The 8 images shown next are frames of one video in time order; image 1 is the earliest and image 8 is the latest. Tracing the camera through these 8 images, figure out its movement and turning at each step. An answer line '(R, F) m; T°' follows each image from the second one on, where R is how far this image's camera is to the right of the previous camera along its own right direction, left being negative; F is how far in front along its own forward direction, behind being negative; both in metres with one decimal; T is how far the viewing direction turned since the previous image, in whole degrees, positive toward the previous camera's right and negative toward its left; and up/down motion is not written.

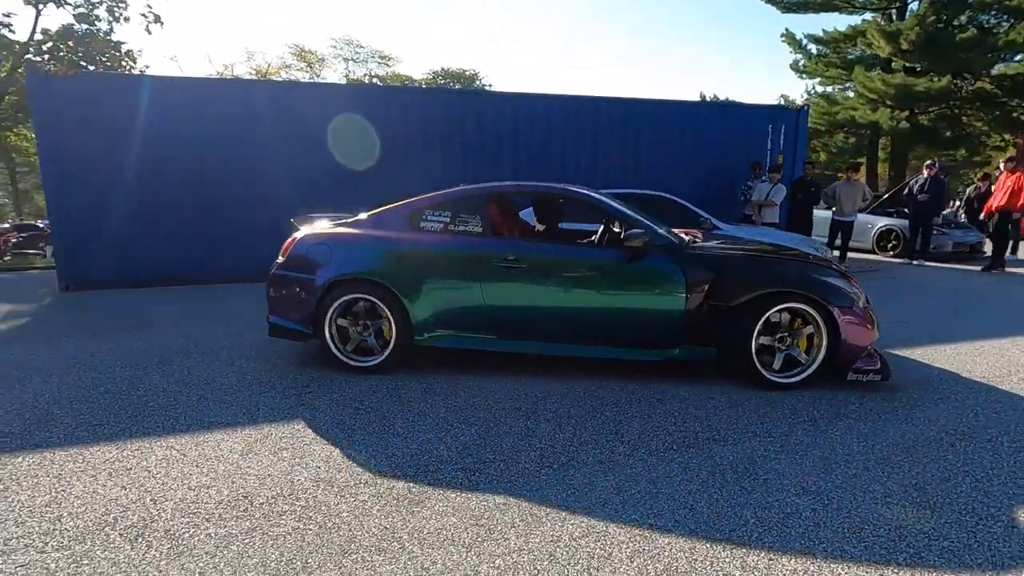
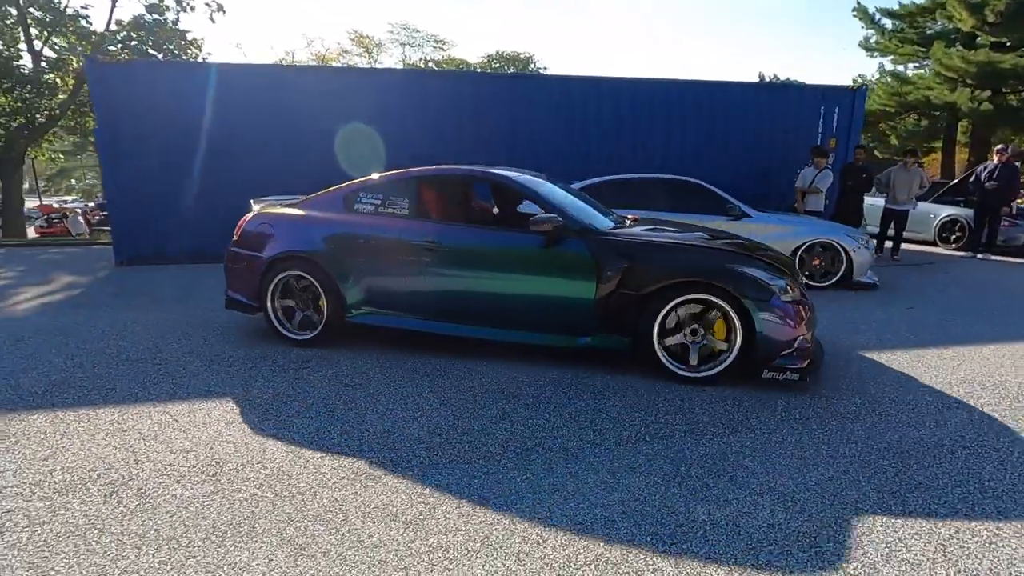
(+0.5, 0.0) m; -6°
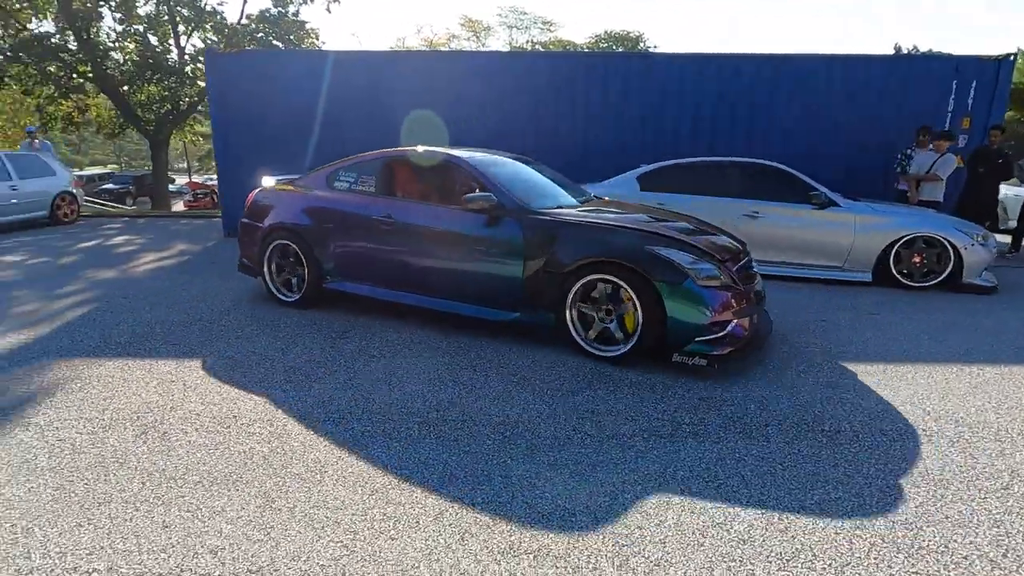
(+0.6, +0.1) m; -11°
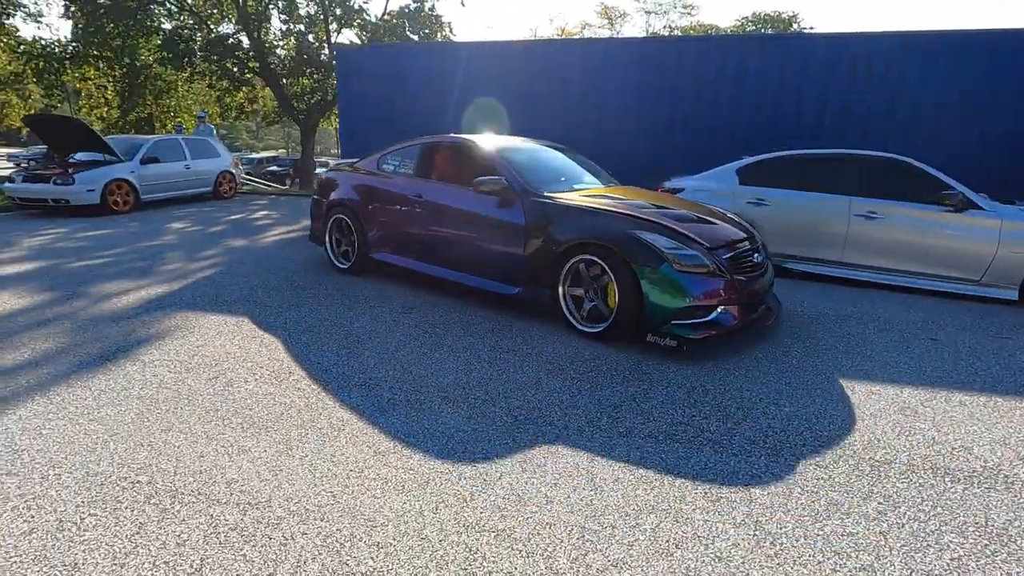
(+0.6, 0.0) m; -13°
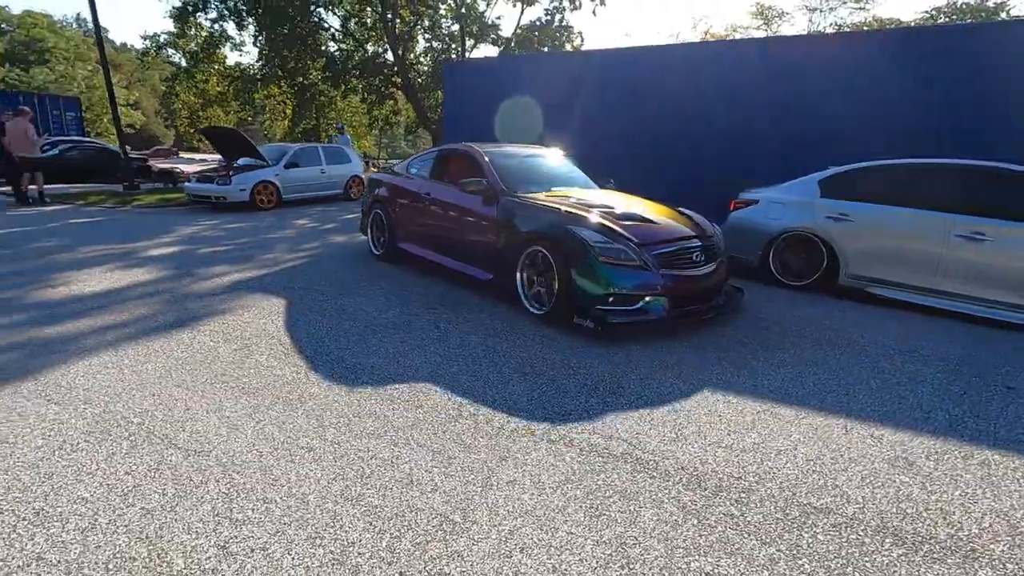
(+1.1, 0.0) m; -14°
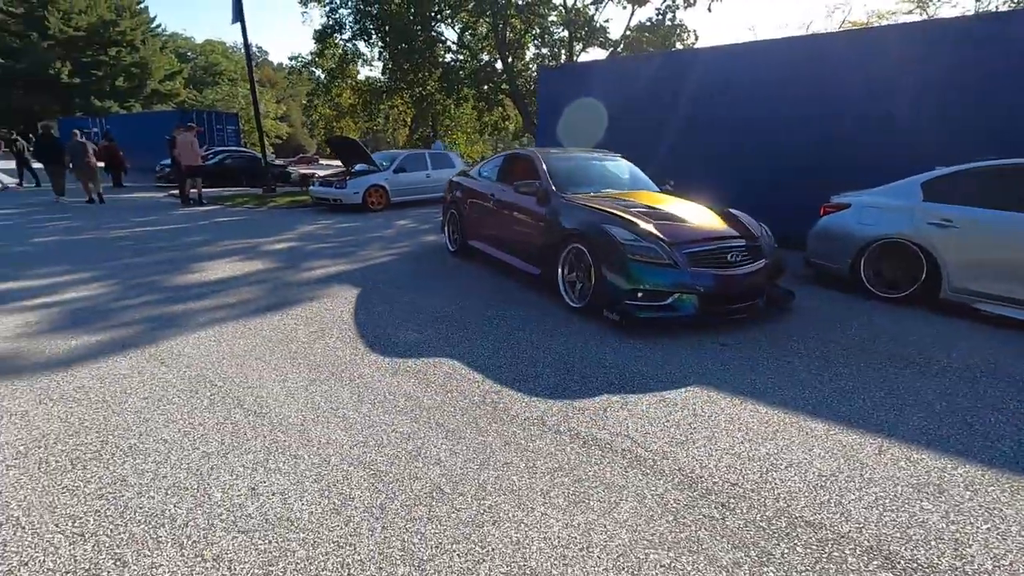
(+0.6, -0.1) m; -12°
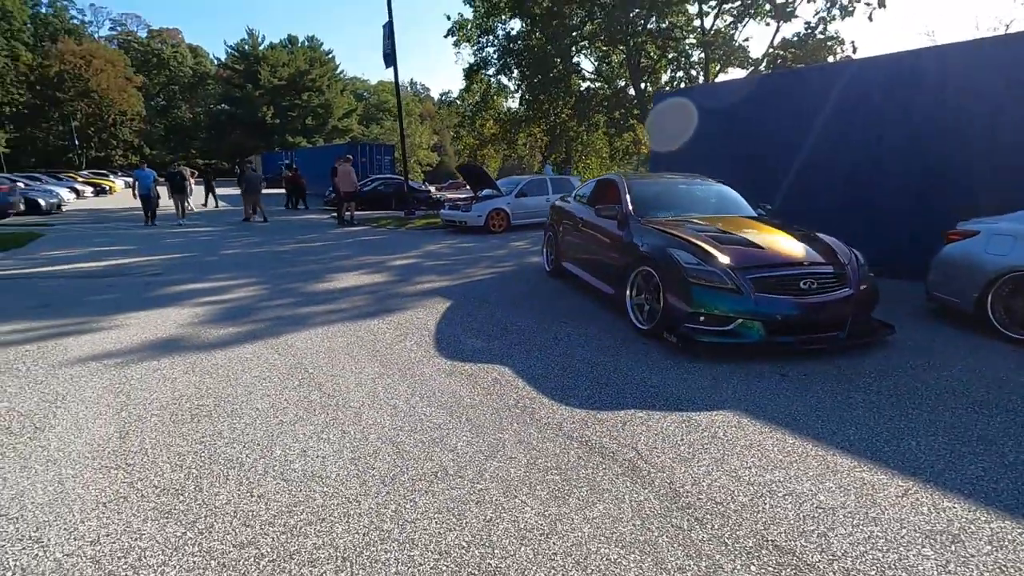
(+0.7, -0.2) m; -15°
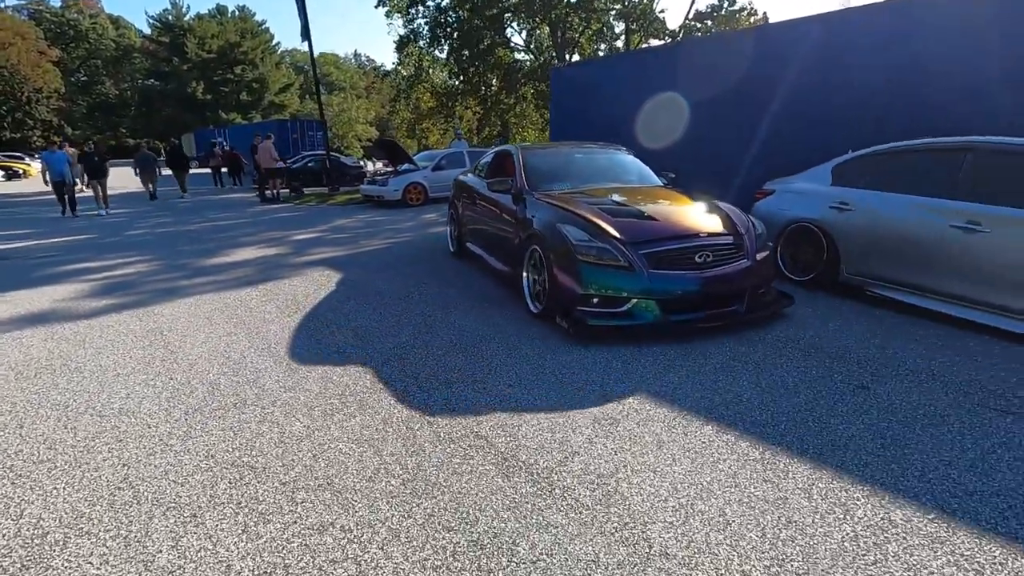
(+1.2, -0.7) m; +4°
